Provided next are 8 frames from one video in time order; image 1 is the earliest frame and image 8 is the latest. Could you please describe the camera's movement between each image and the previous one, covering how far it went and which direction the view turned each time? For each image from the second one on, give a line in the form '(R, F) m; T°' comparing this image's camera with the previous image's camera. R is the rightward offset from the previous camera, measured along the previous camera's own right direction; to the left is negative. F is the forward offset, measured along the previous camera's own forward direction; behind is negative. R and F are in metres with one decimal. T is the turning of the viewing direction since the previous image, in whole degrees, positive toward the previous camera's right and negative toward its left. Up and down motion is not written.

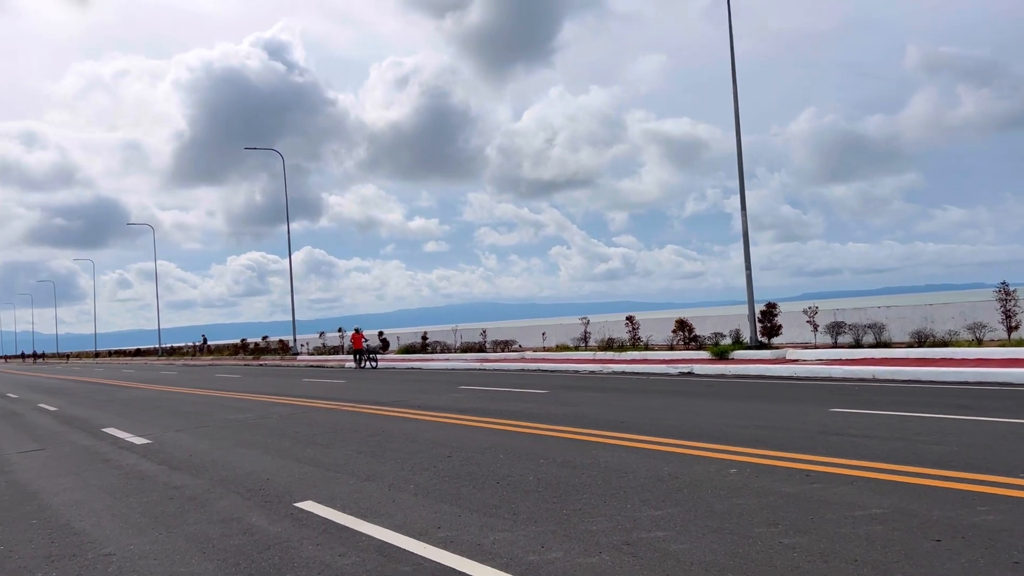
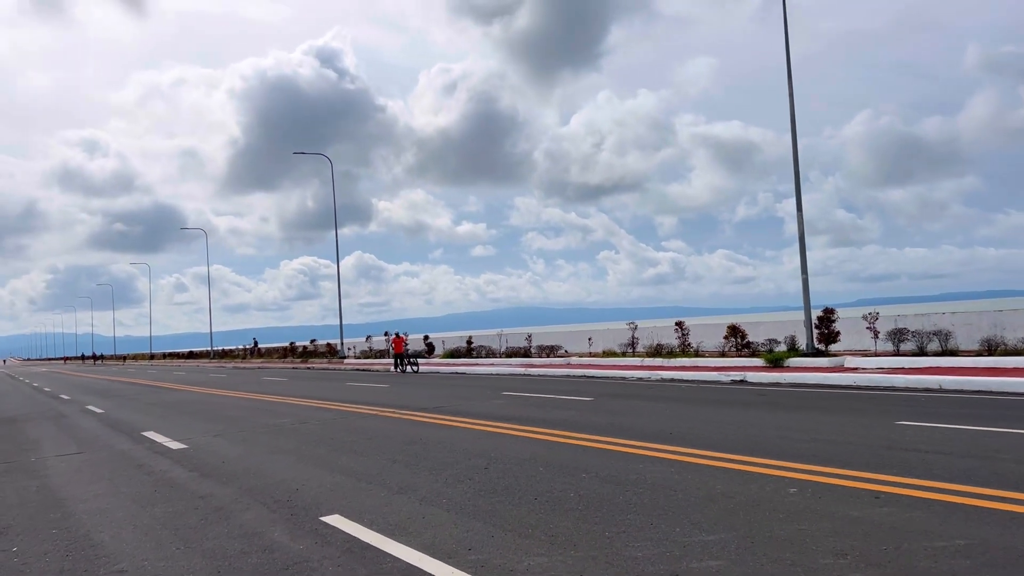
(+0.1, +0.5) m; -3°
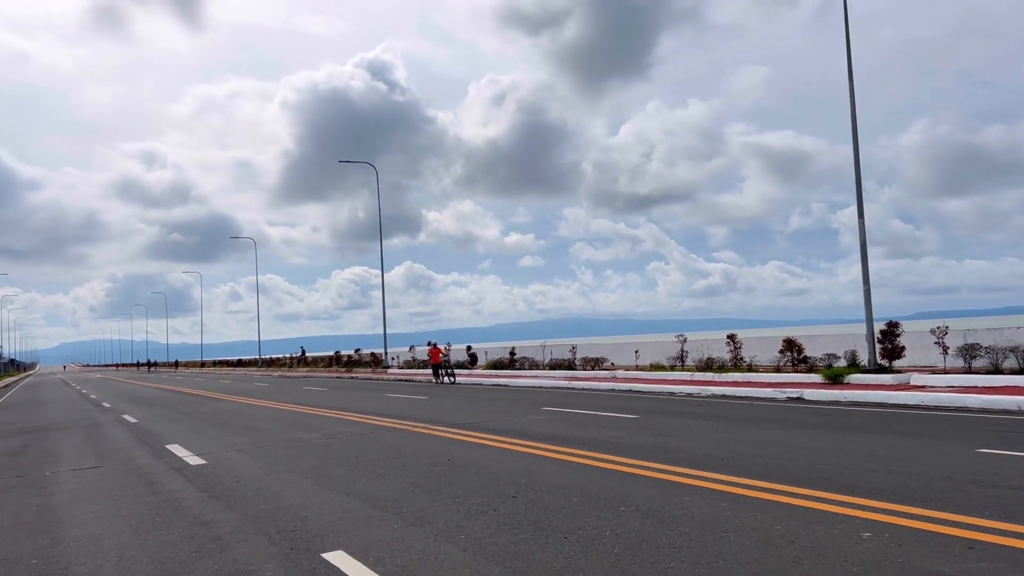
(+0.1, +0.8) m; -3°
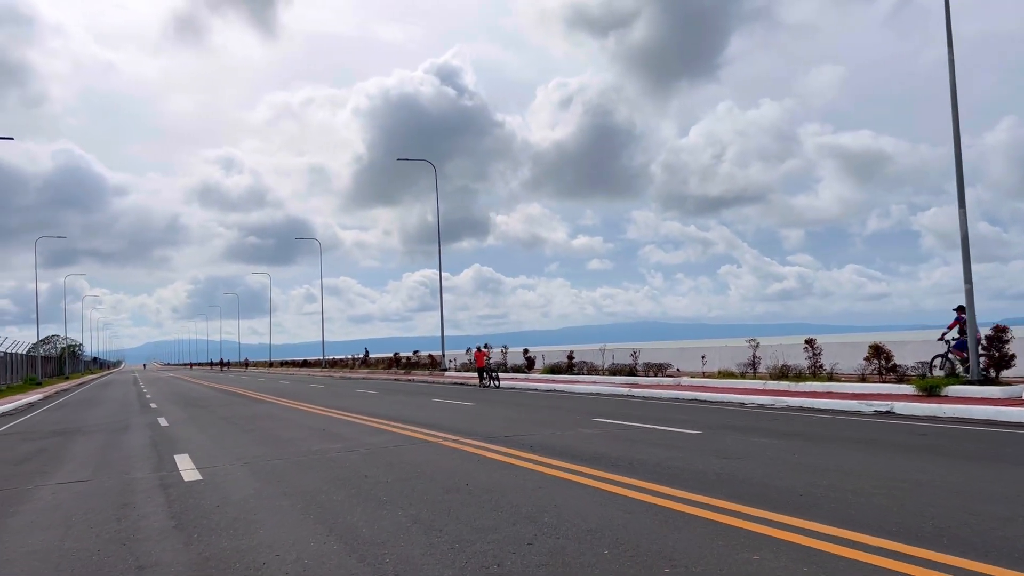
(+0.4, +1.6) m; -5°
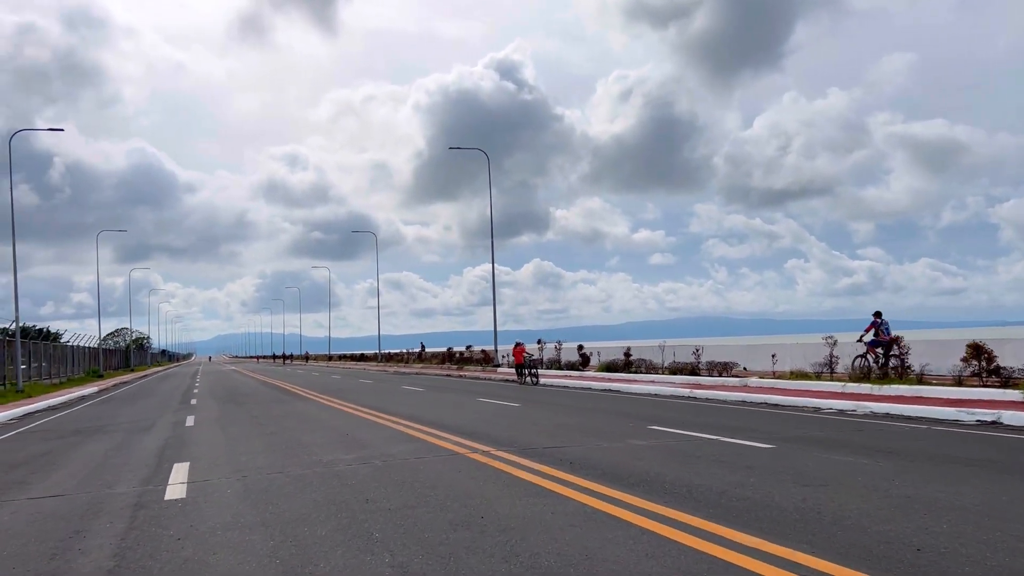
(+0.3, +1.6) m; -4°
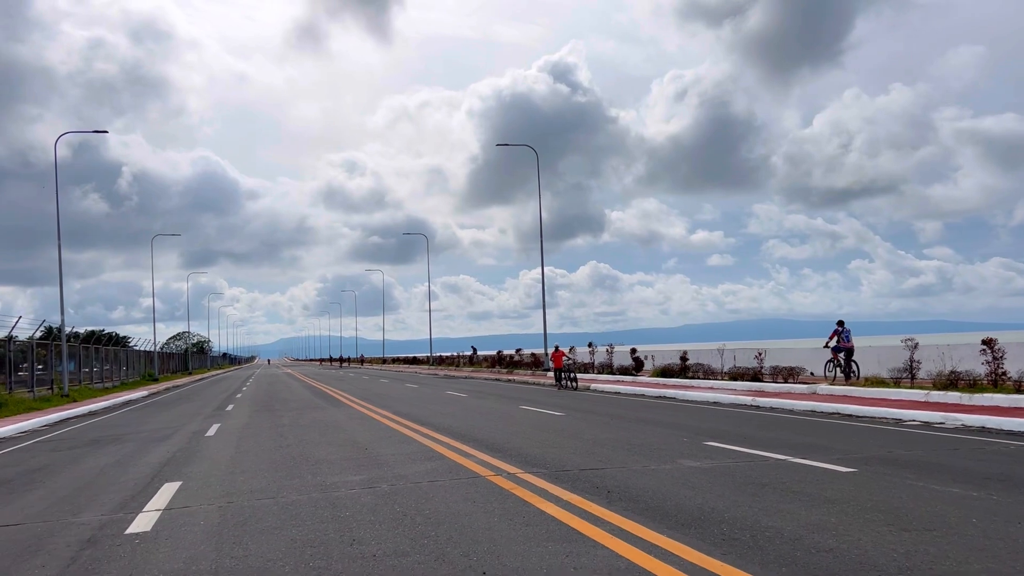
(+0.3, +1.5) m; -4°
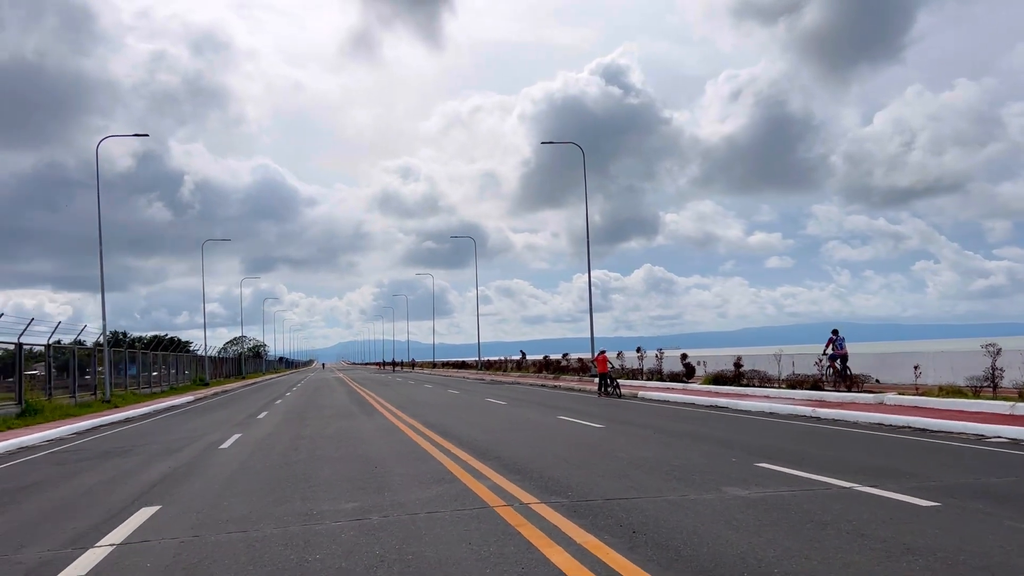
(+0.4, +1.2) m; -4°
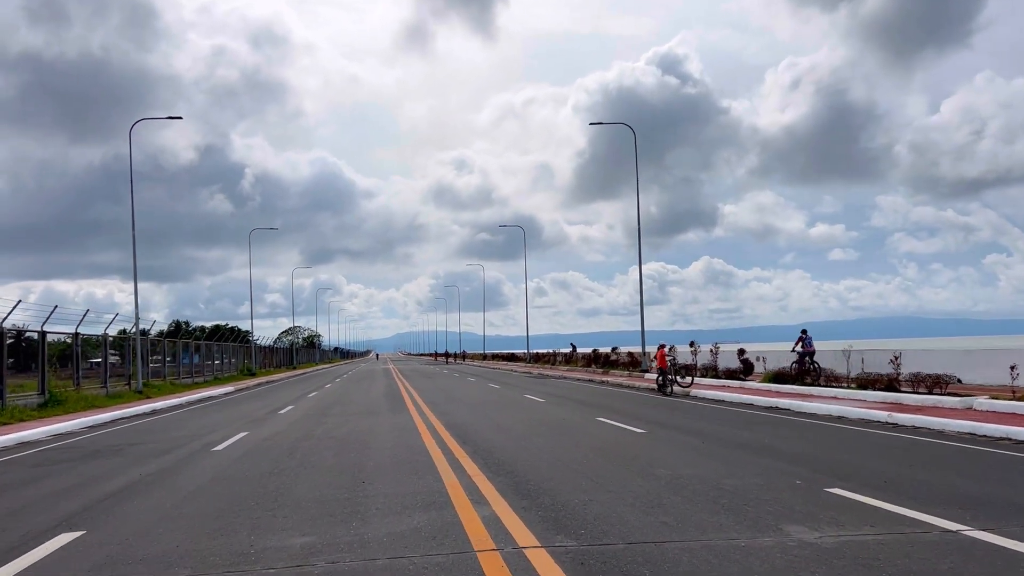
(+0.5, +1.8) m; -4°
